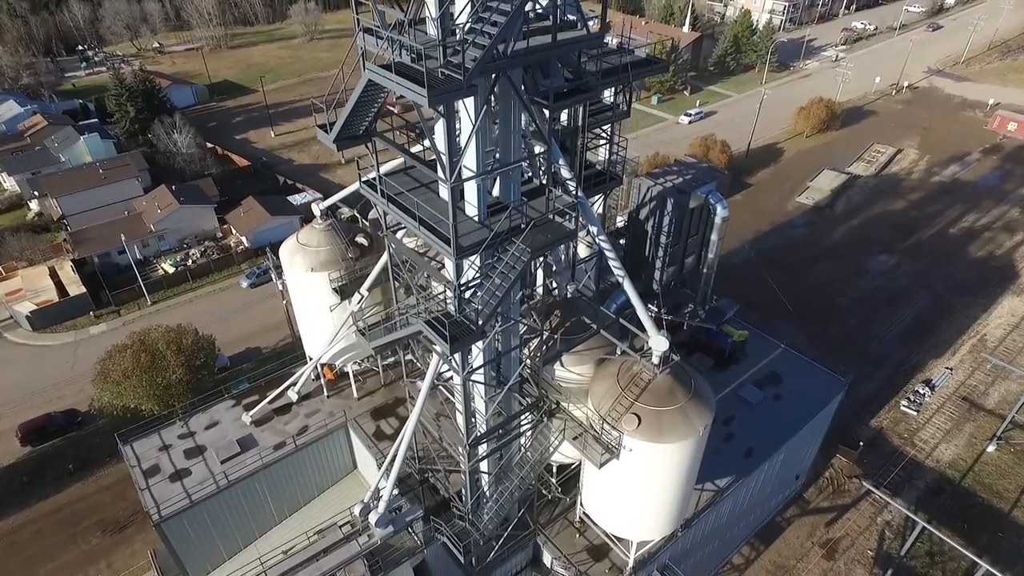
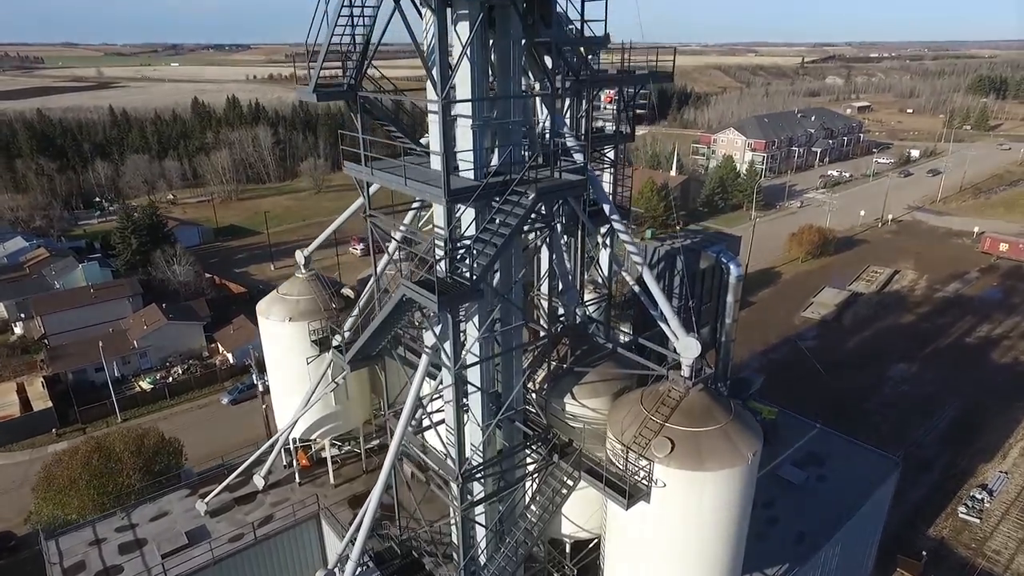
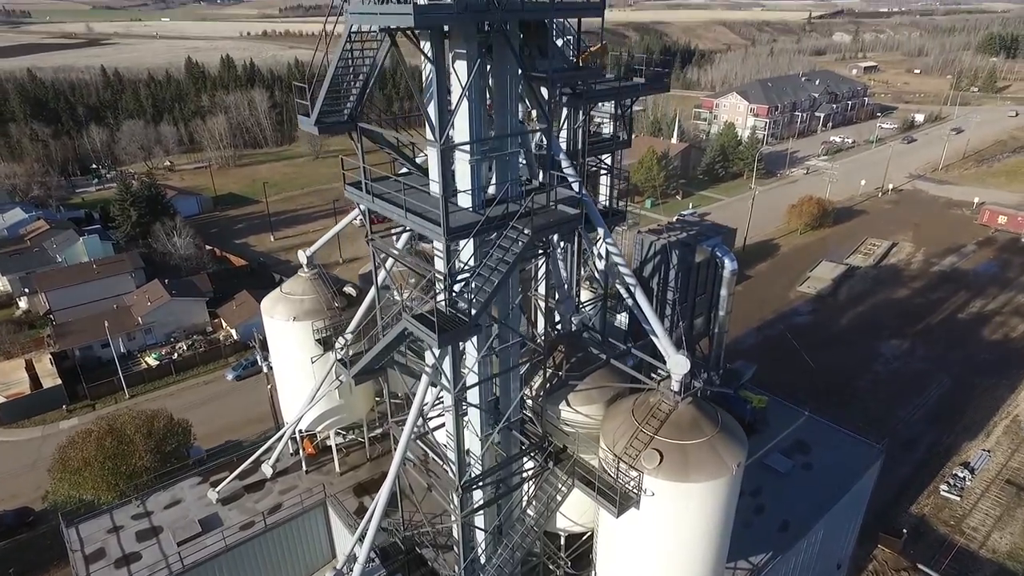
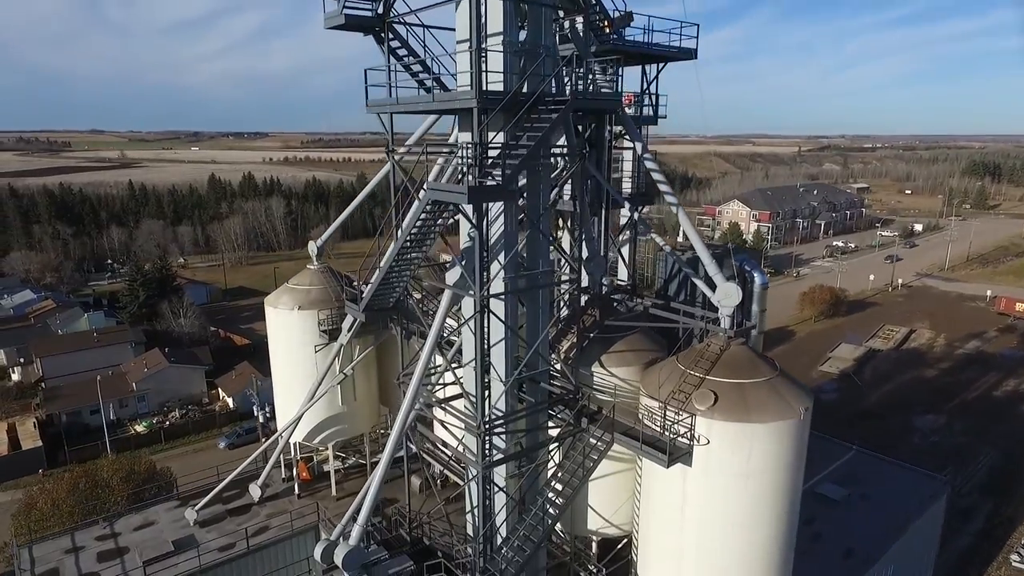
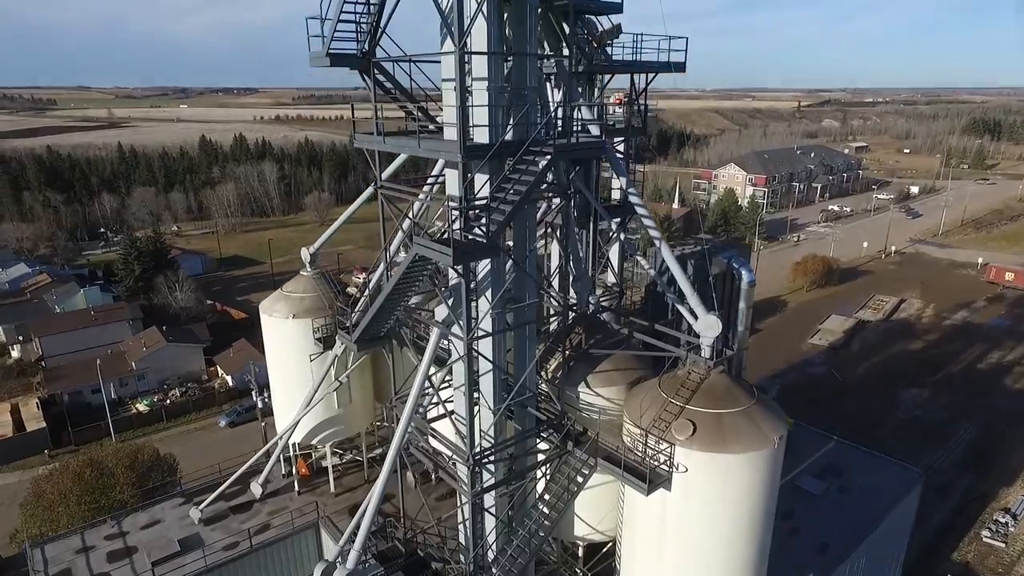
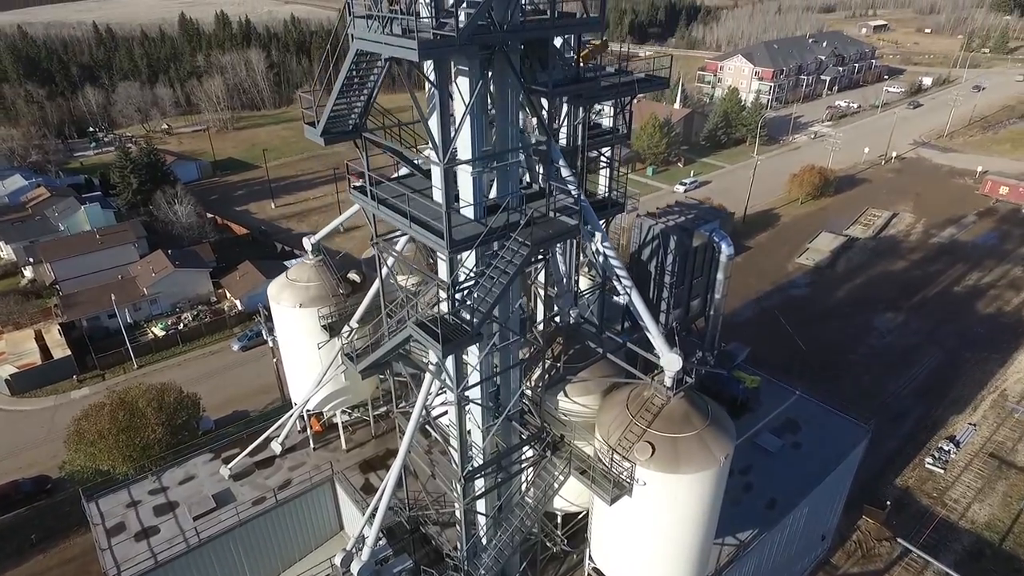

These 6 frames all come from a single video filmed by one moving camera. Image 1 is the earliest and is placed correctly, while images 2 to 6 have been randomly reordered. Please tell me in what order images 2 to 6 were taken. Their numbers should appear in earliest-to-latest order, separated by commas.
6, 3, 2, 5, 4
